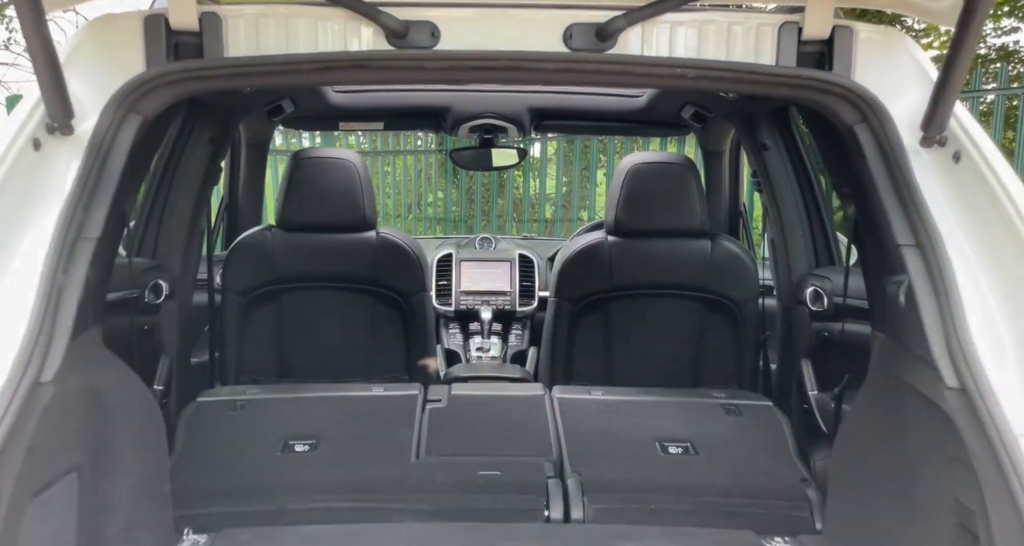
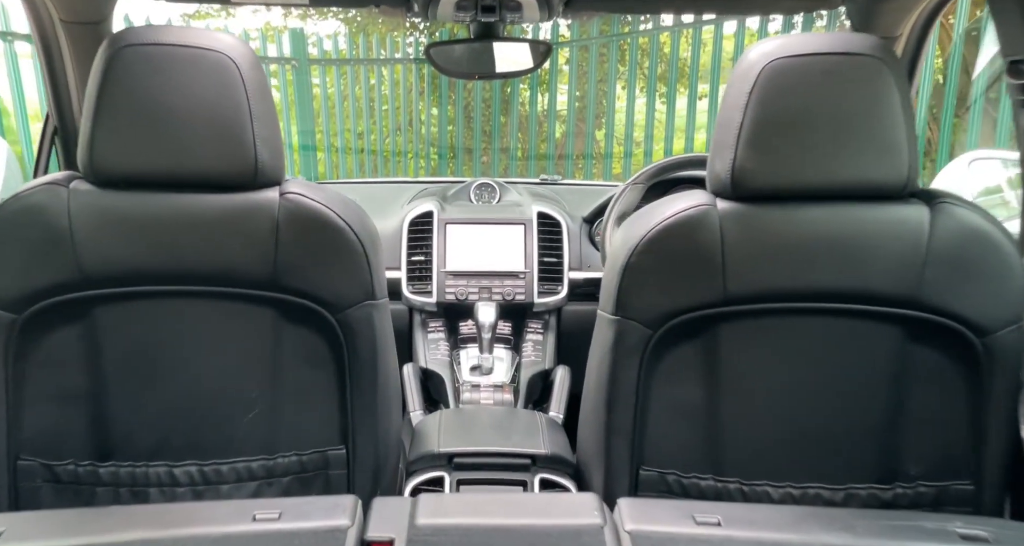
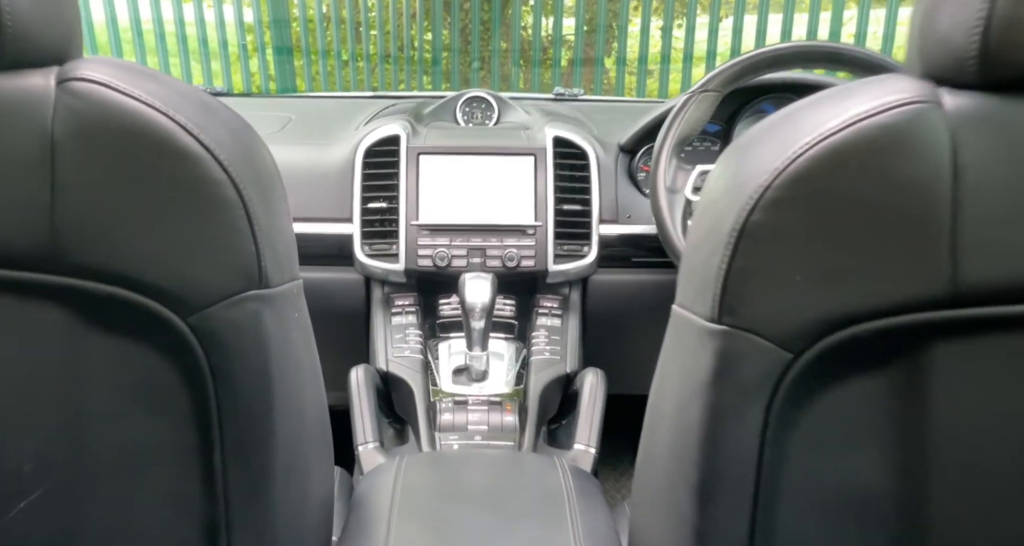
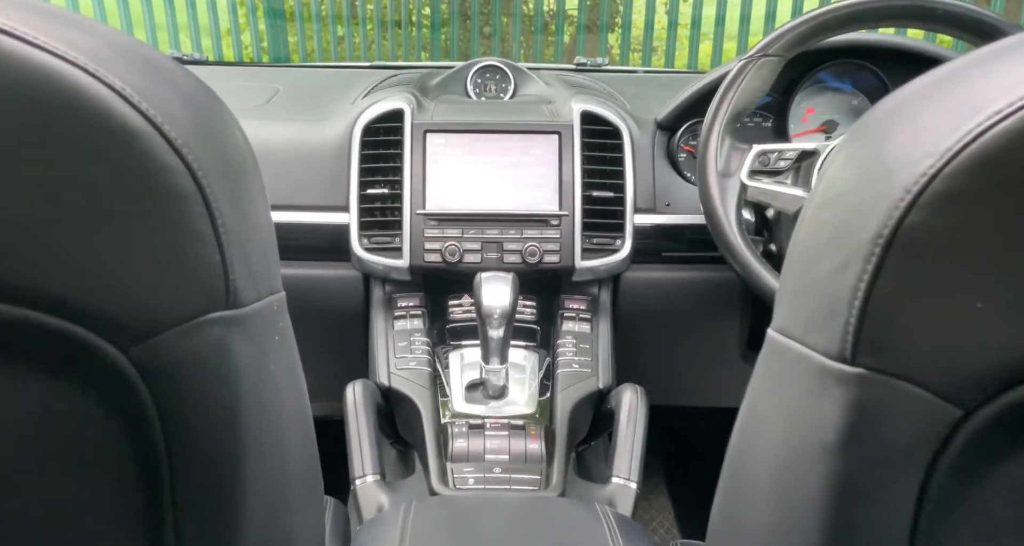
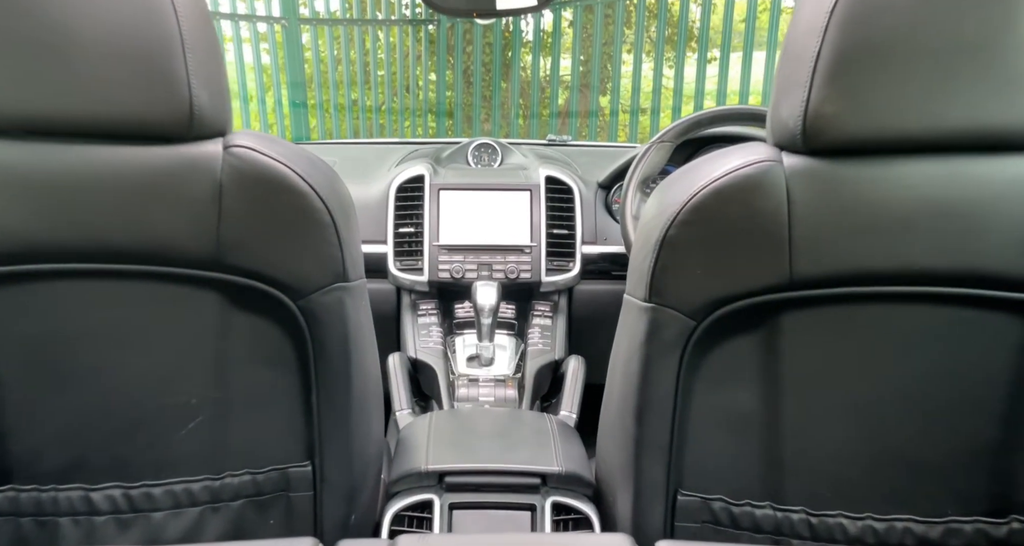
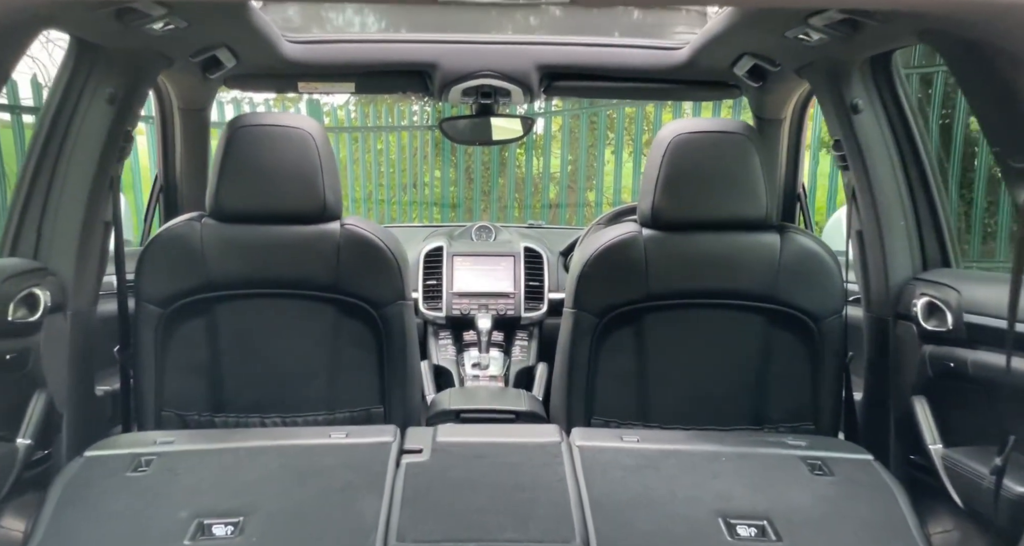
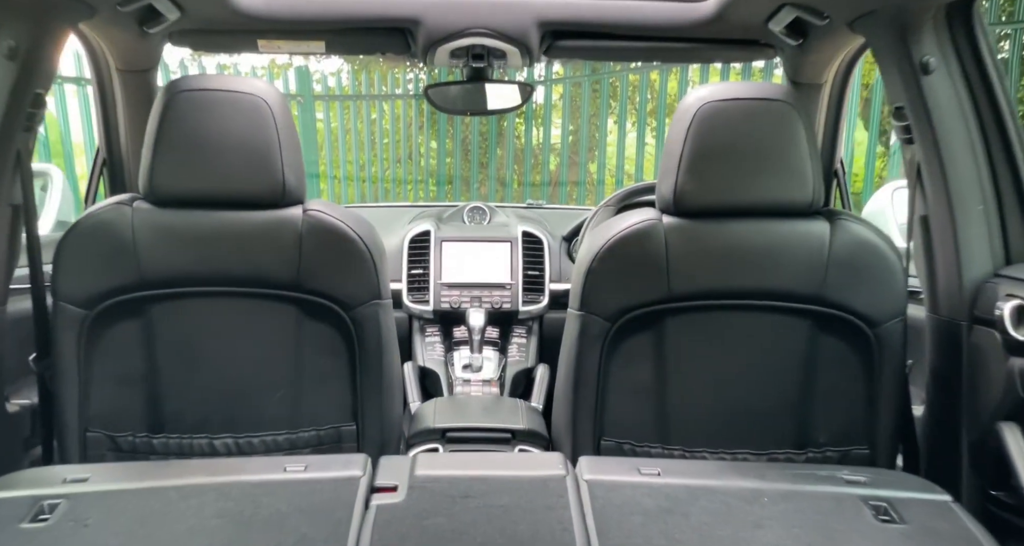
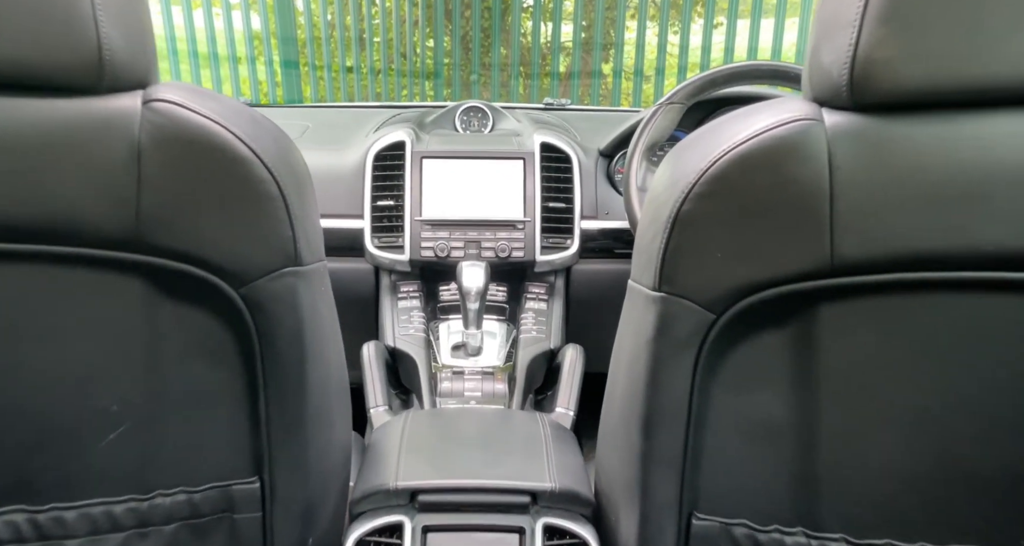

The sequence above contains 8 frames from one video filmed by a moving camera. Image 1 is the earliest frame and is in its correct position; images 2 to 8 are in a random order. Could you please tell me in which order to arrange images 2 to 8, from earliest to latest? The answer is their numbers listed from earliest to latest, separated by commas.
6, 7, 2, 5, 8, 3, 4
